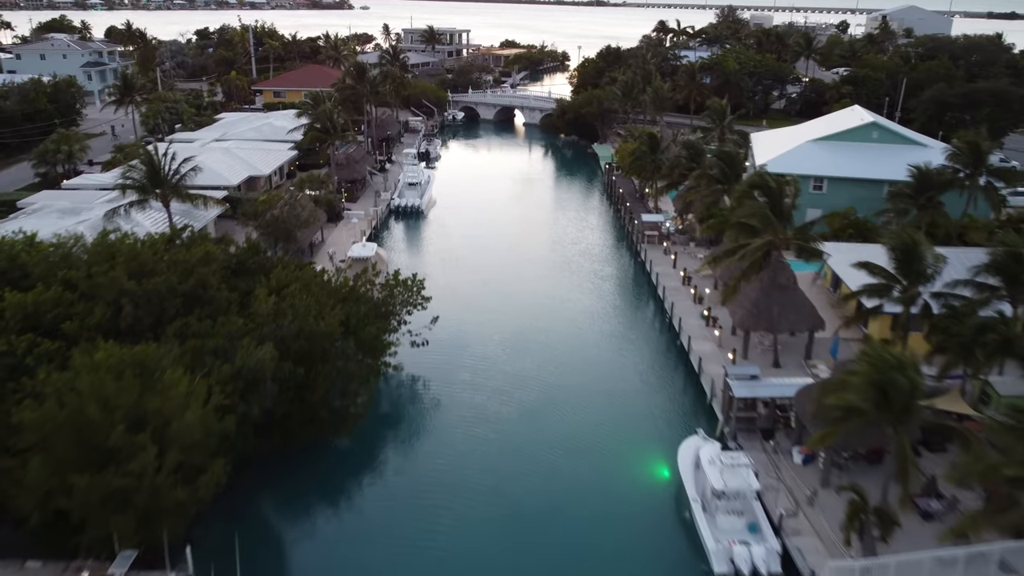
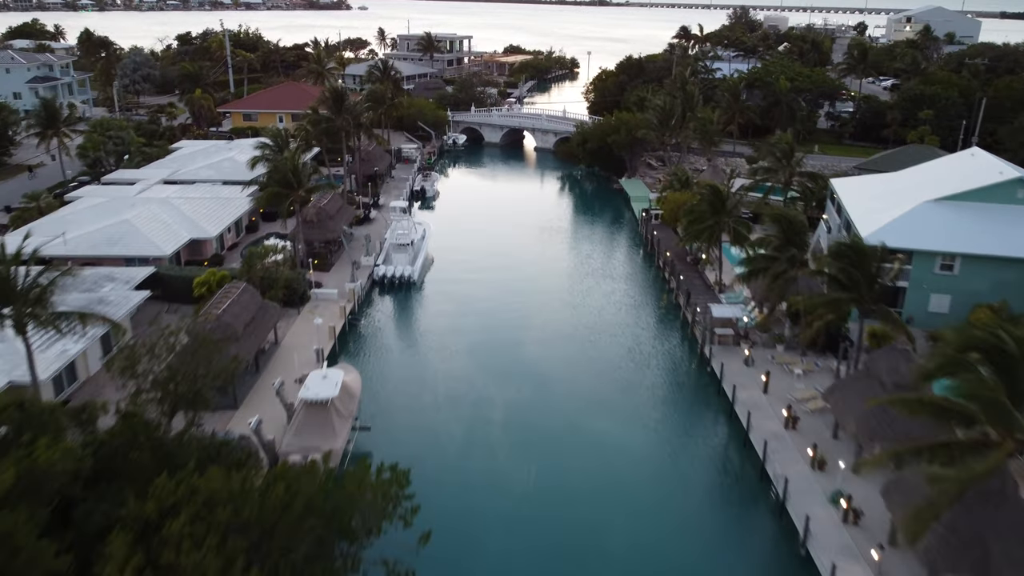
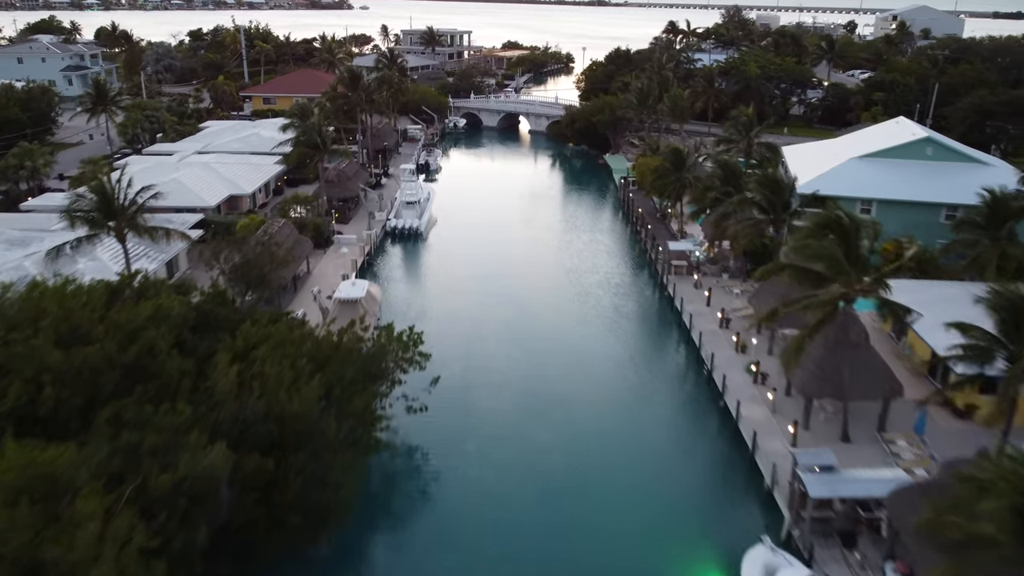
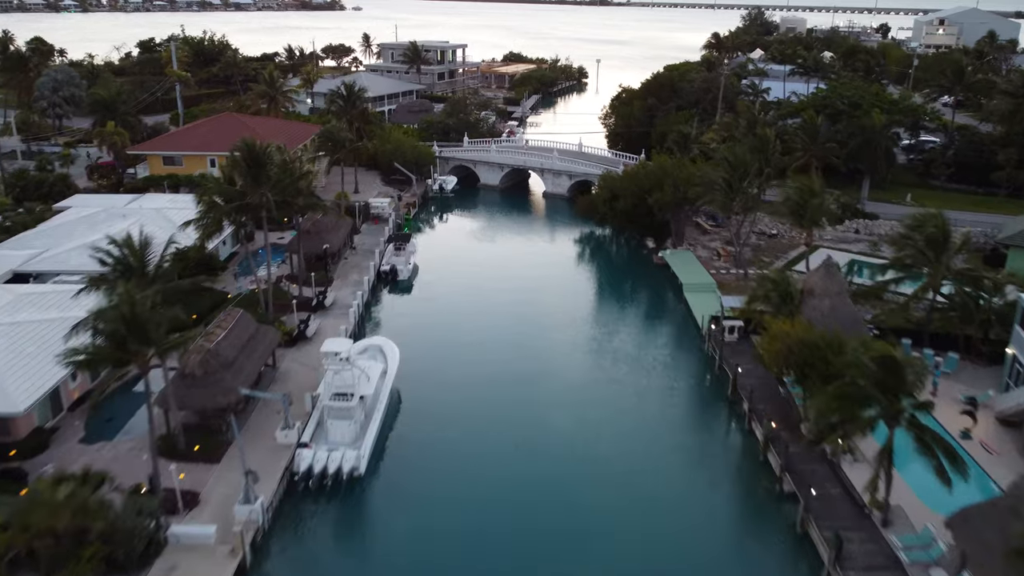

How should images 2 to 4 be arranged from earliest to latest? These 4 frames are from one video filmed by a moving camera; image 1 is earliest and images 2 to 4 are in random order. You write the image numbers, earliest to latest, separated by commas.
3, 2, 4
